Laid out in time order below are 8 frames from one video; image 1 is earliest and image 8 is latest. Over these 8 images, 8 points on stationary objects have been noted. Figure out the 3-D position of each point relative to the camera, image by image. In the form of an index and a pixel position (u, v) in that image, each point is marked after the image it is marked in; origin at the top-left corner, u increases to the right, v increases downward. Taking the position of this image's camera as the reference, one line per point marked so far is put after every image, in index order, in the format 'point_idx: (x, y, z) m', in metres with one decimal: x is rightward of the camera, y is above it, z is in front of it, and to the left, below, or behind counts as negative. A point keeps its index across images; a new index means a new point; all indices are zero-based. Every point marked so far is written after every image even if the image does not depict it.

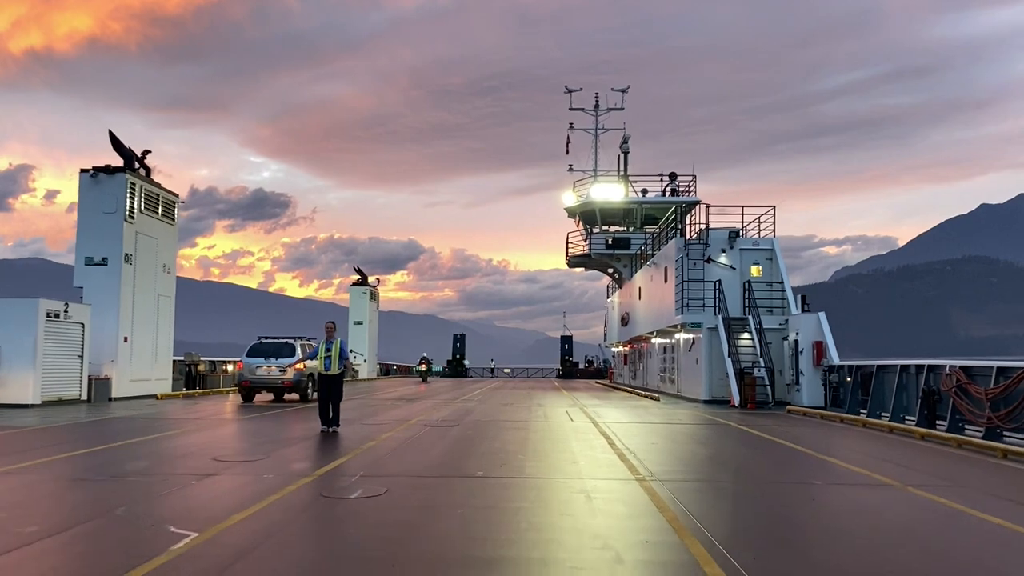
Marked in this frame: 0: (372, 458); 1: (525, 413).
0: (-1.9, -2.3, +11.3) m
1: (+0.2, -2.7, +17.9) m
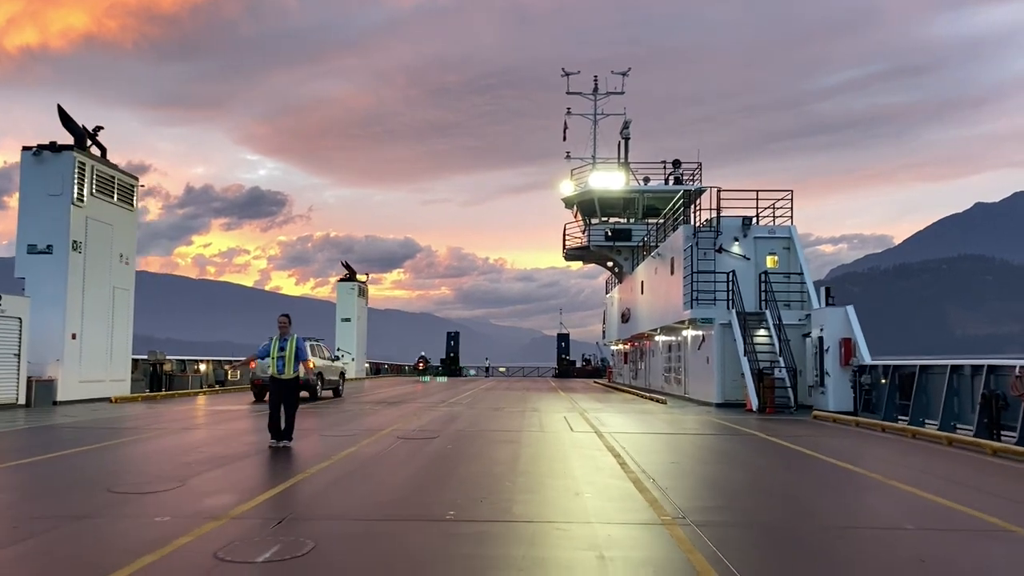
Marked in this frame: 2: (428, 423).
0: (-2.0, -2.2, +9.2) m
1: (+0.1, -2.5, +15.7) m
2: (-1.5, -2.4, +14.5) m
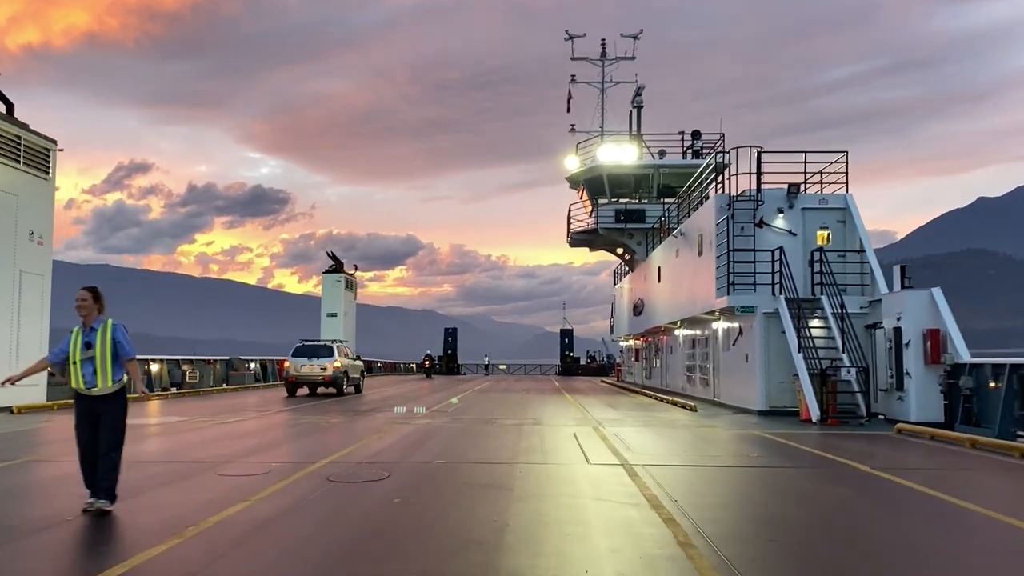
0: (-2.2, -1.8, +5.3) m
1: (0.0, -2.2, +11.8) m
2: (-1.6, -2.1, +10.6) m
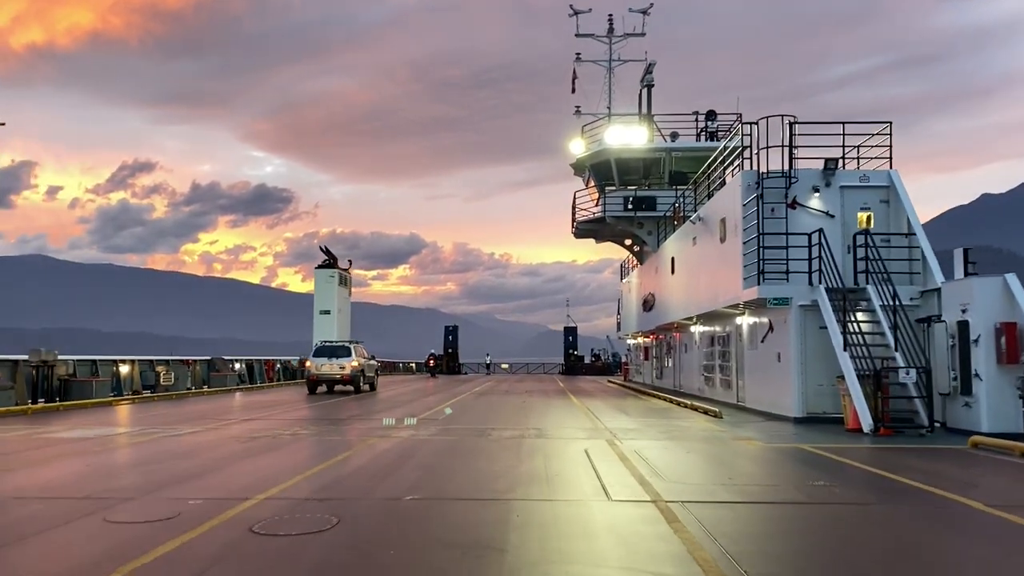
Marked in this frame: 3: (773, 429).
0: (-2.2, -1.7, +3.1) m
1: (-0.1, -2.0, +9.6) m
2: (-1.6, -1.9, +8.5) m
3: (+4.6, -2.5, +14.5) m
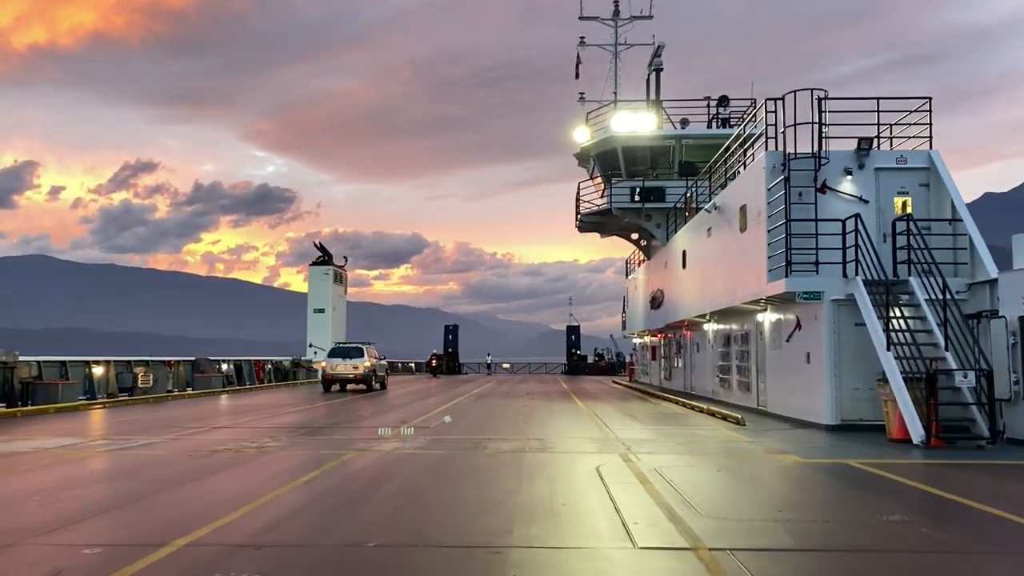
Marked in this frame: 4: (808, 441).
0: (-2.3, -1.6, +1.6) m
1: (-0.1, -1.9, +8.1) m
2: (-1.7, -1.8, +6.9) m
3: (+4.6, -2.4, +12.9) m
4: (+4.6, -2.4, +12.9) m
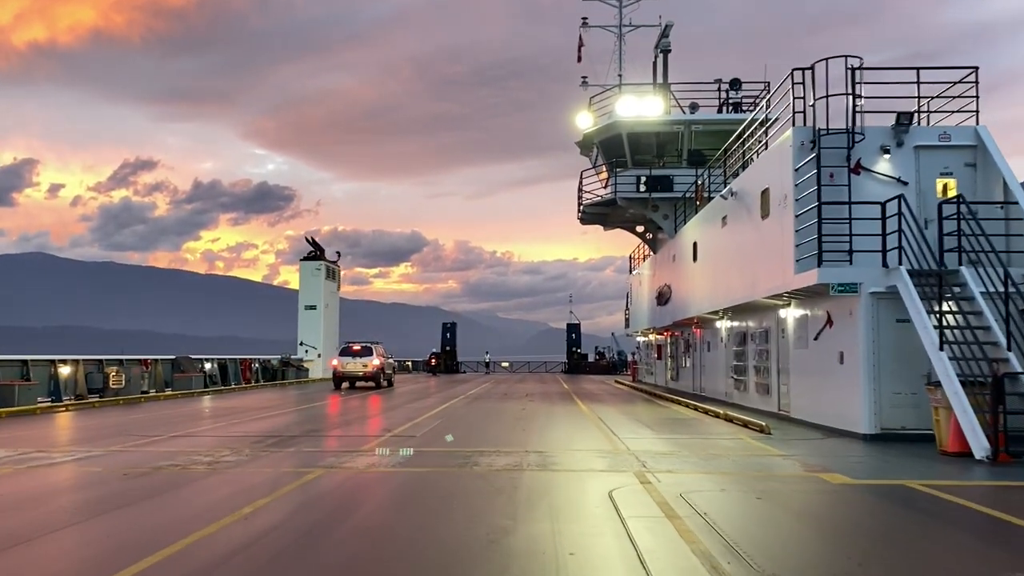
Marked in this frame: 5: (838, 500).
0: (-2.3, -1.5, 0.0) m
1: (-0.1, -1.8, +6.5) m
2: (-1.7, -1.7, +5.4) m
3: (+4.5, -2.2, +11.4) m
4: (+4.6, -2.3, +11.4) m
5: (+3.1, -2.1, +7.8) m
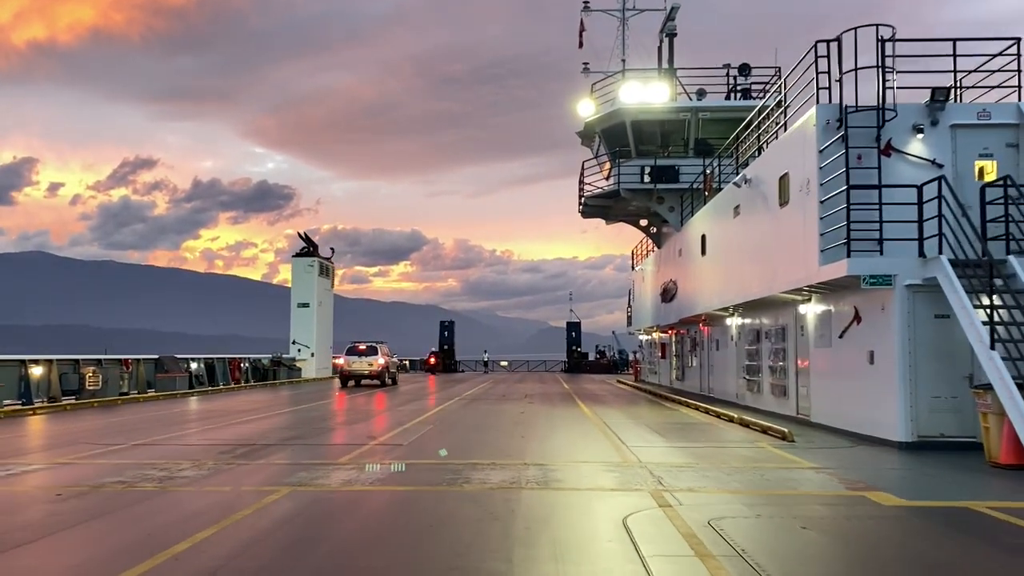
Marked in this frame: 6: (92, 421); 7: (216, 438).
0: (-2.3, -1.4, -1.2) m
1: (-0.2, -1.7, +5.4) m
2: (-1.7, -1.6, +4.2) m
3: (+4.5, -2.1, +10.2) m
4: (+4.5, -2.2, +10.2) m
5: (+3.0, -2.0, +6.7) m
6: (-9.3, -3.0, +18.3) m
7: (-5.3, -2.7, +14.8) m
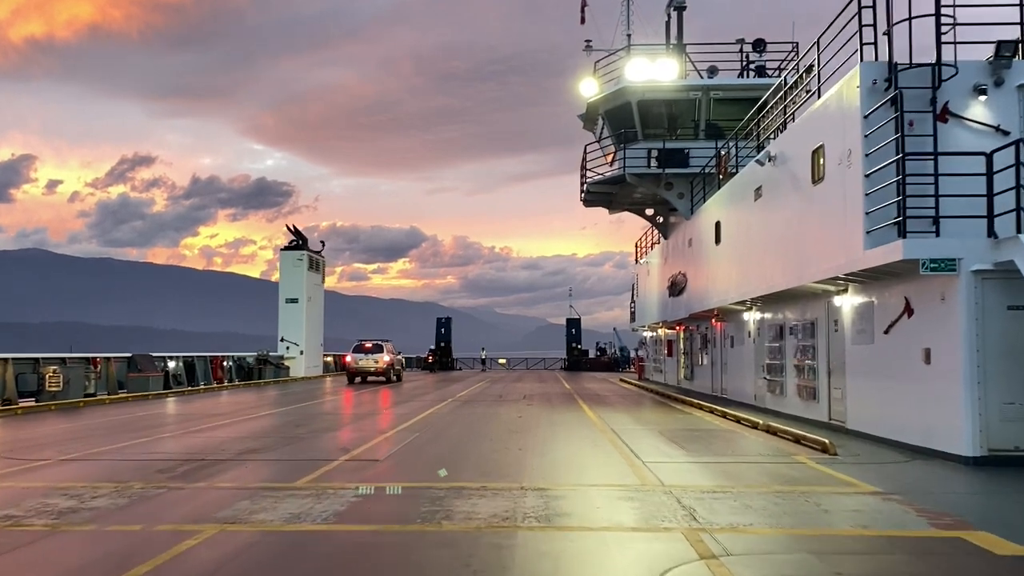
0: (-2.4, -1.3, -2.8) m
1: (-0.2, -1.5, +3.7) m
2: (-1.8, -1.4, +2.5) m
3: (+4.4, -2.0, +8.6) m
4: (+4.5, -2.0, +8.5) m
5: (+3.0, -1.9, +5.0) m
6: (-9.4, -2.8, +16.6) m
7: (-5.3, -2.5, +13.1) m
